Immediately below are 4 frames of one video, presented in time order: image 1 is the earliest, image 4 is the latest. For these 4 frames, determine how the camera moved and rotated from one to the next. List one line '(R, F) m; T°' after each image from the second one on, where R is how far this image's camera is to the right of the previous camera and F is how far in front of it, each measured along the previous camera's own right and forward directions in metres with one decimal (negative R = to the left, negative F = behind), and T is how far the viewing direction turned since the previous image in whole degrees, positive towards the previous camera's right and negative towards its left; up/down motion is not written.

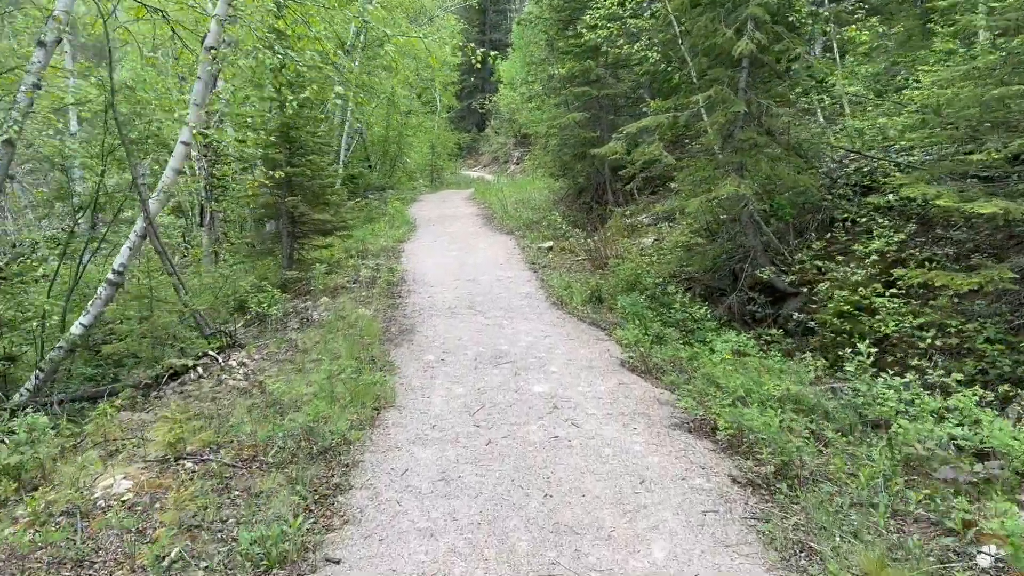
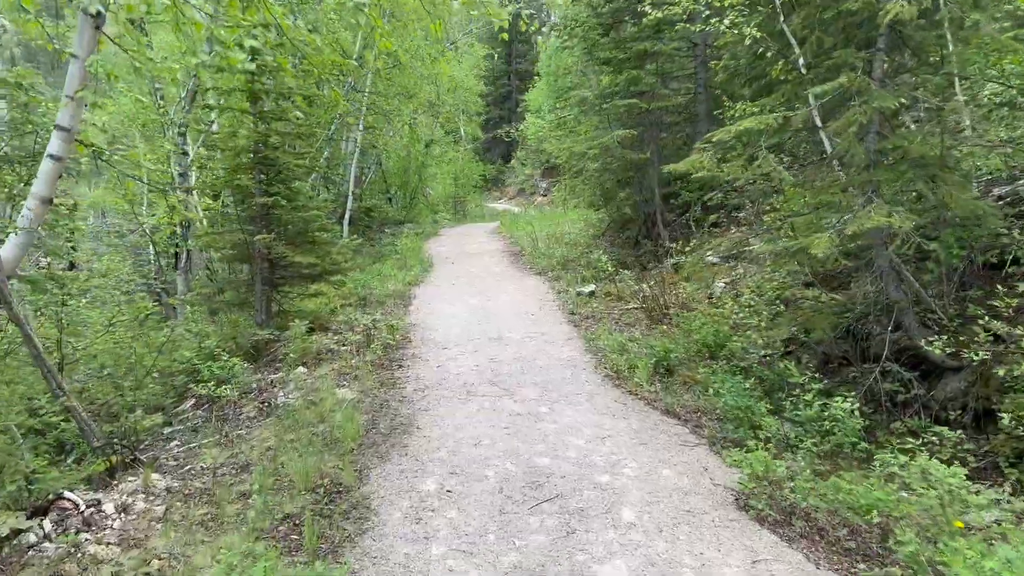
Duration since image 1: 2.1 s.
(-0.1, +2.6) m; -2°
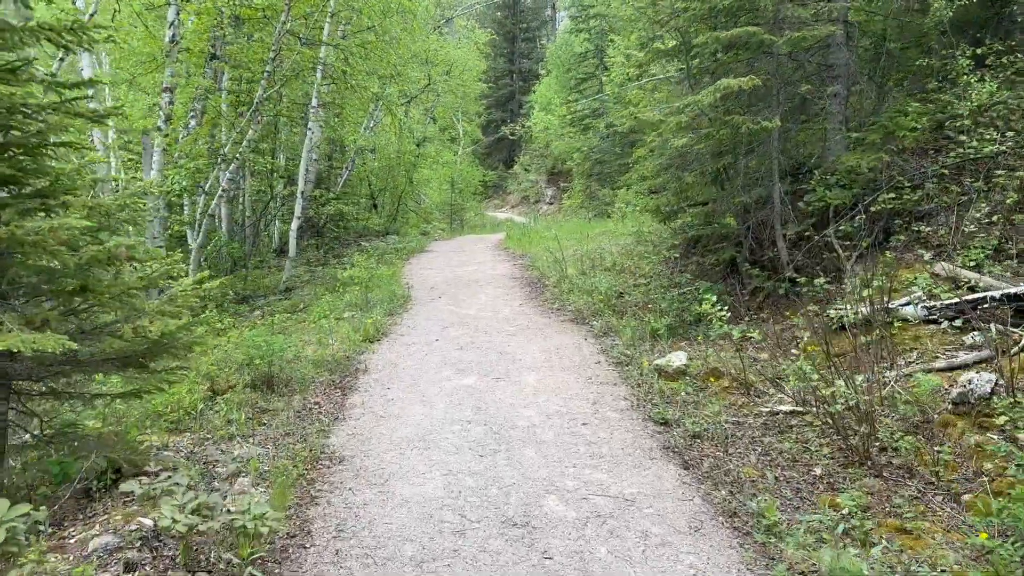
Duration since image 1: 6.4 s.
(-0.2, +5.3) m; 0°
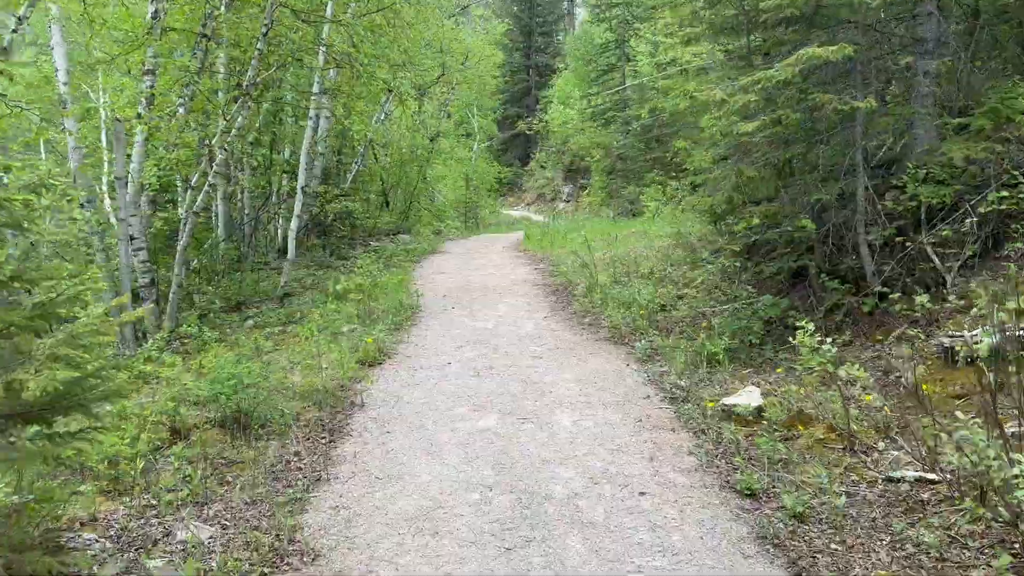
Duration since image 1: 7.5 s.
(-0.1, +1.3) m; -1°
